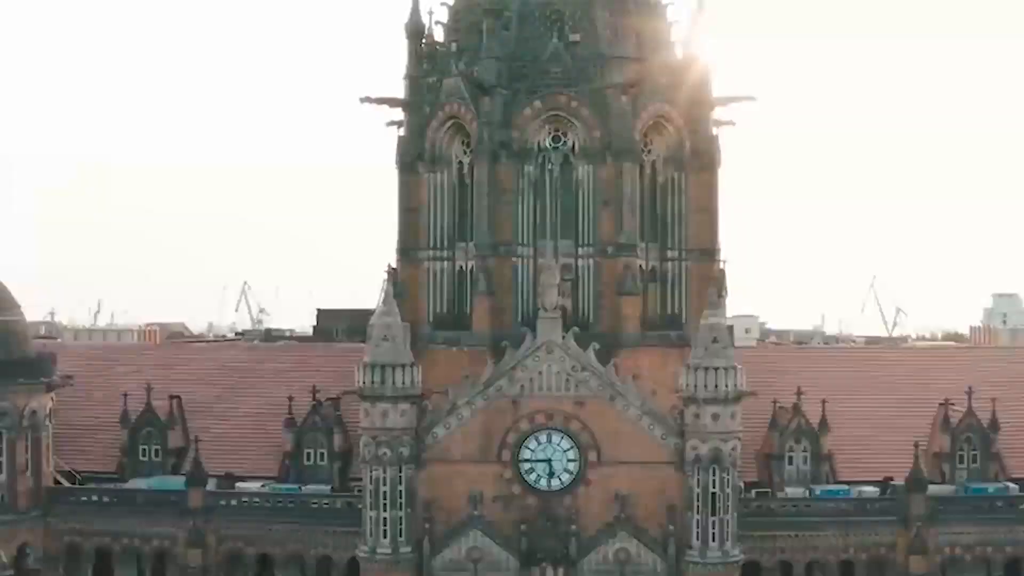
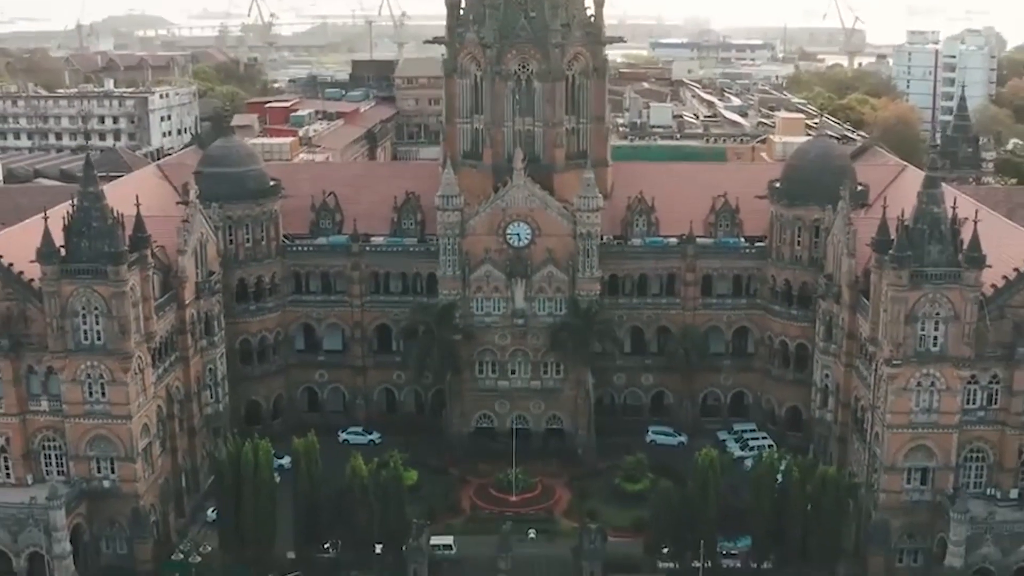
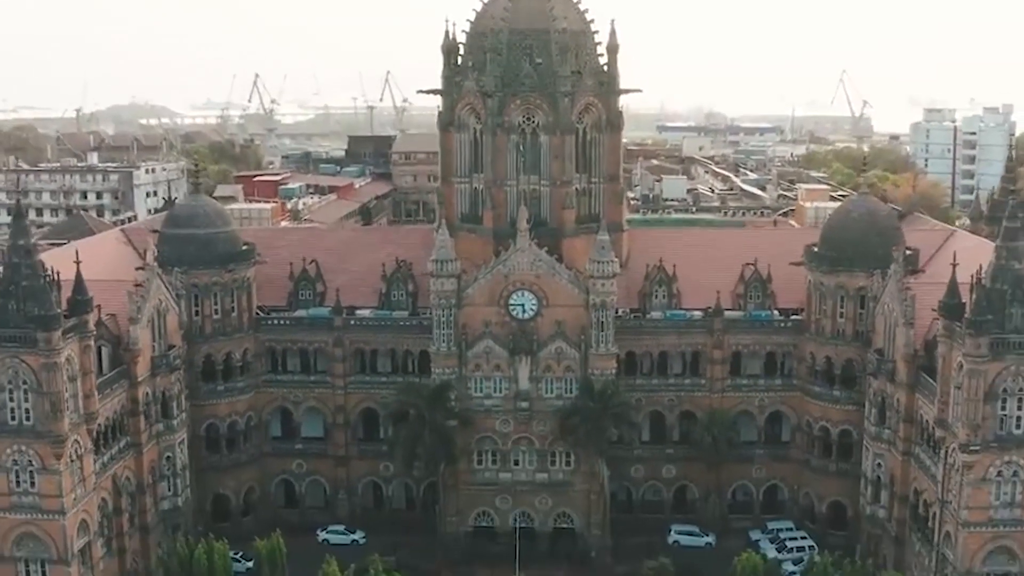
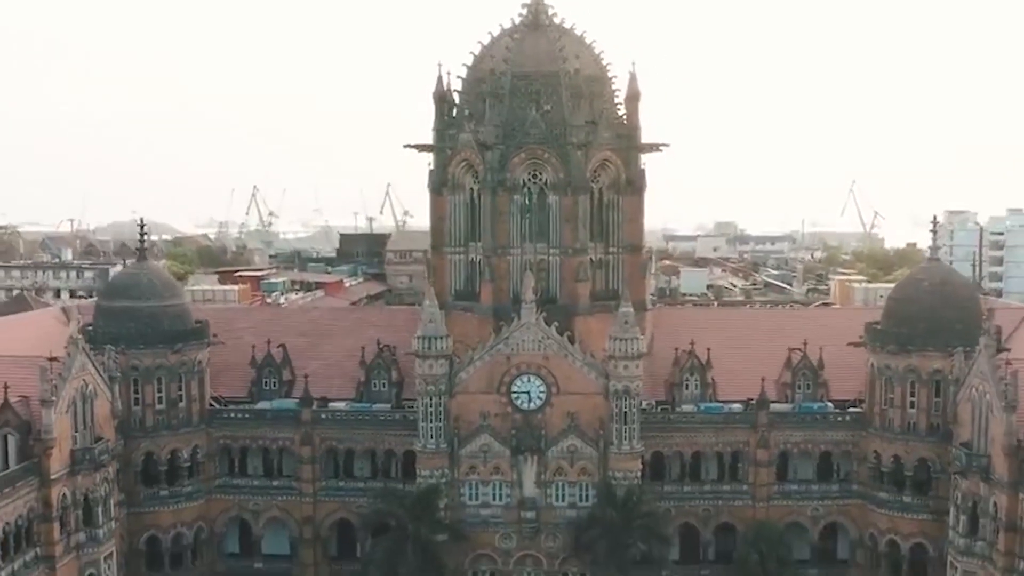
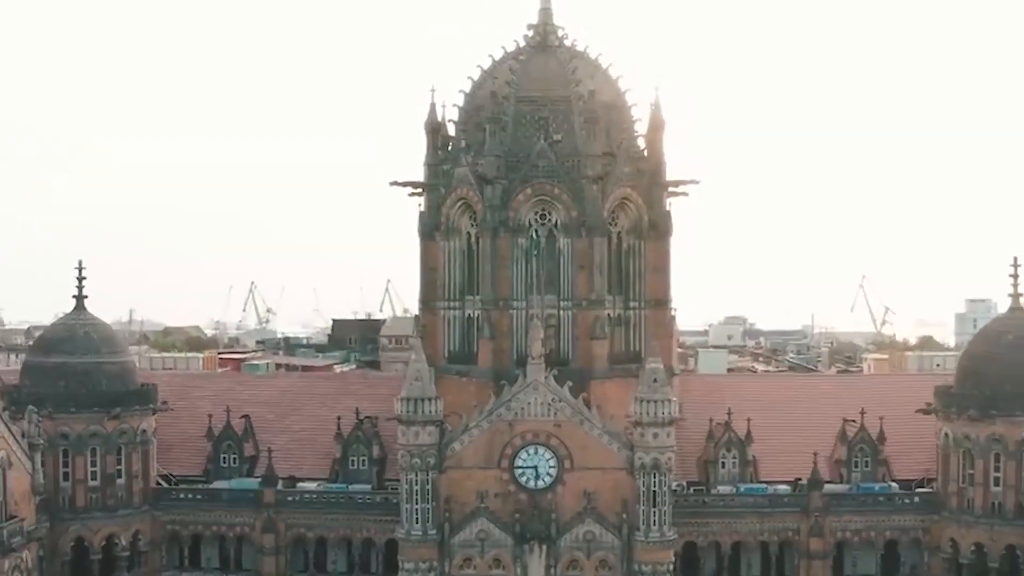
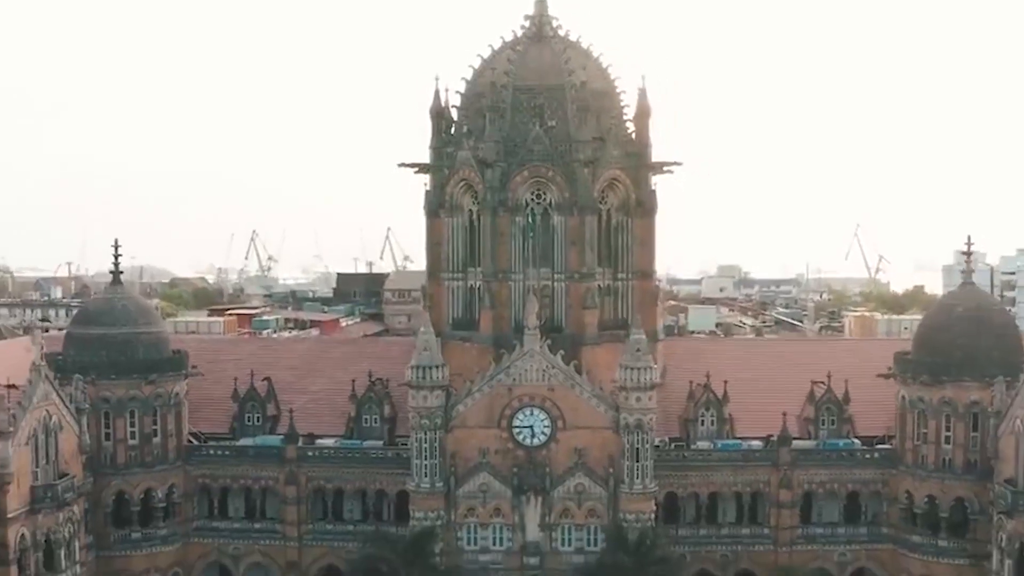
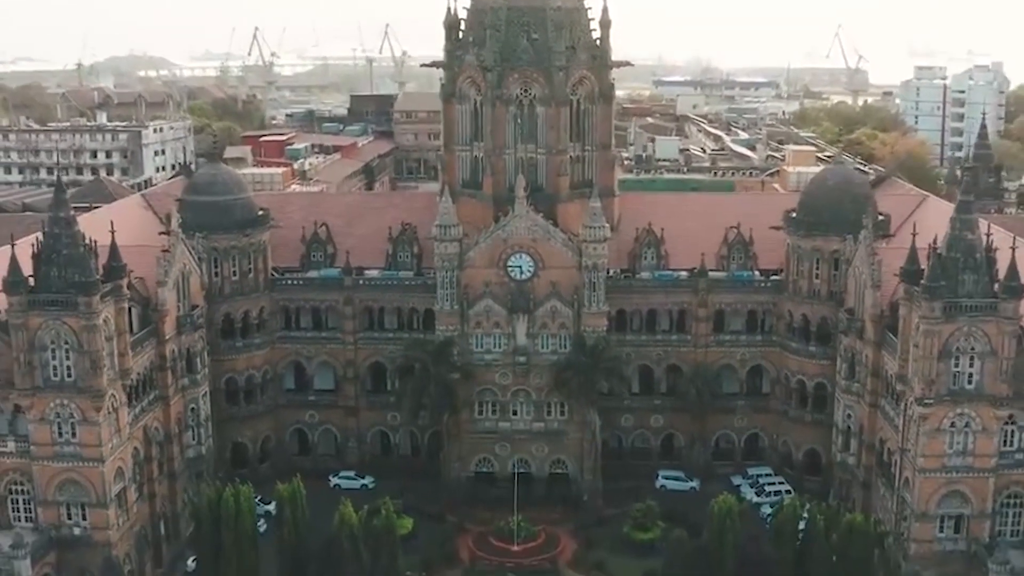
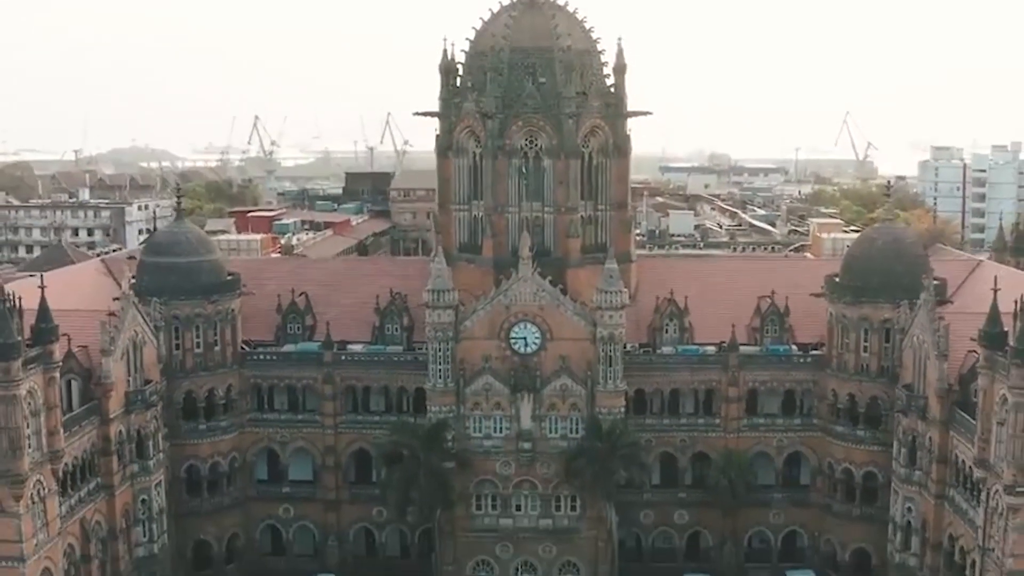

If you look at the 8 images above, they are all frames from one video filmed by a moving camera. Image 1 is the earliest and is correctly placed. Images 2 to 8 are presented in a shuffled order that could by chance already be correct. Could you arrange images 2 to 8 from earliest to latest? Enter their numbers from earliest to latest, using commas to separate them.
5, 6, 4, 8, 3, 7, 2
